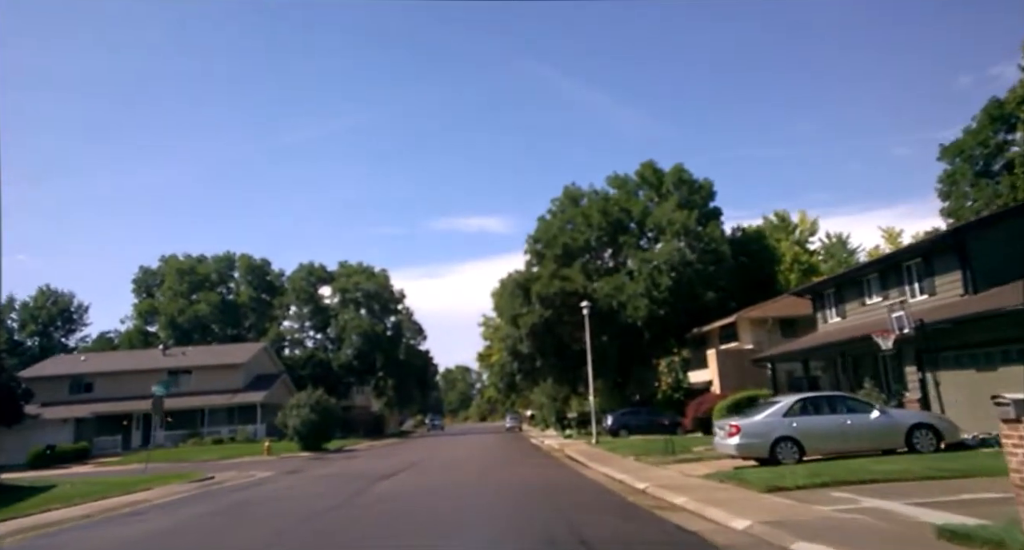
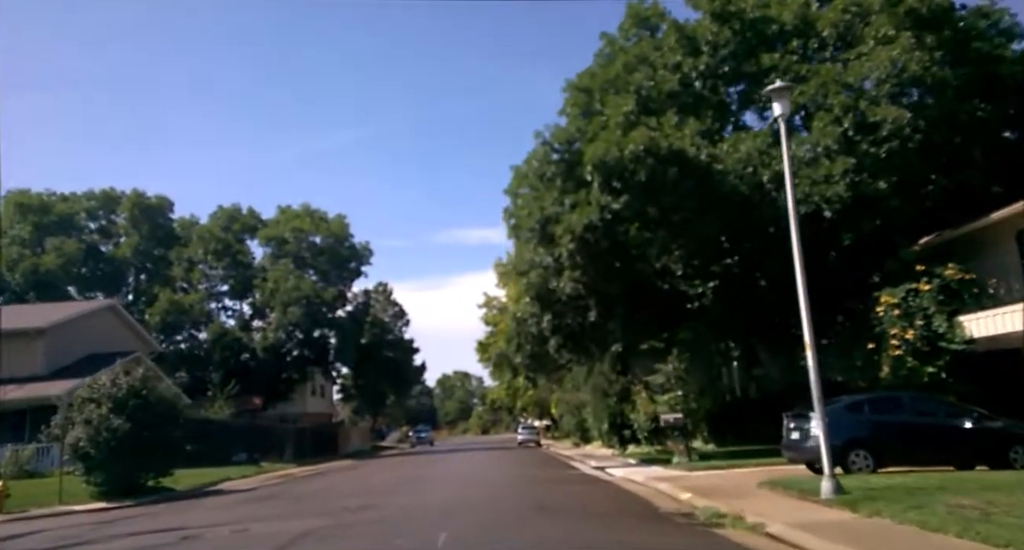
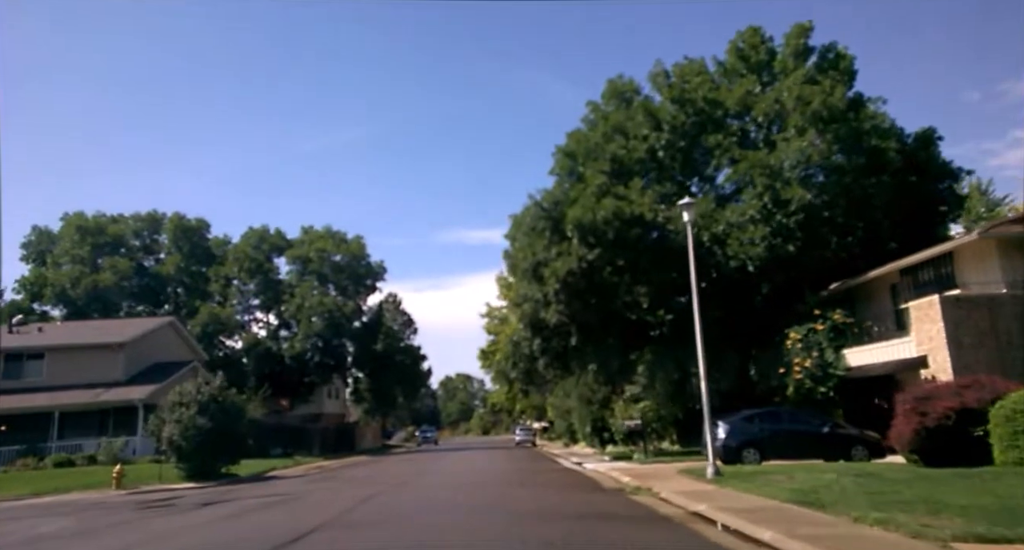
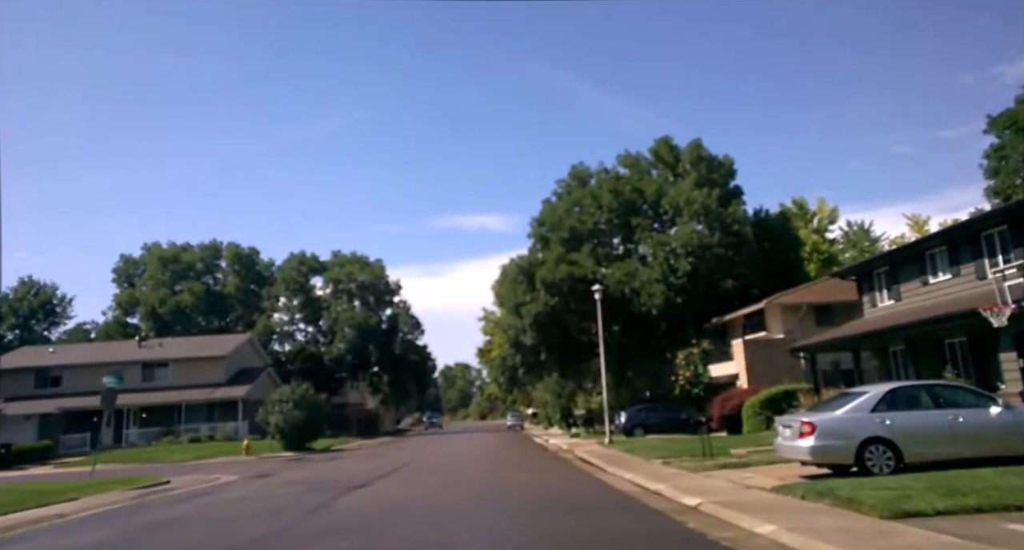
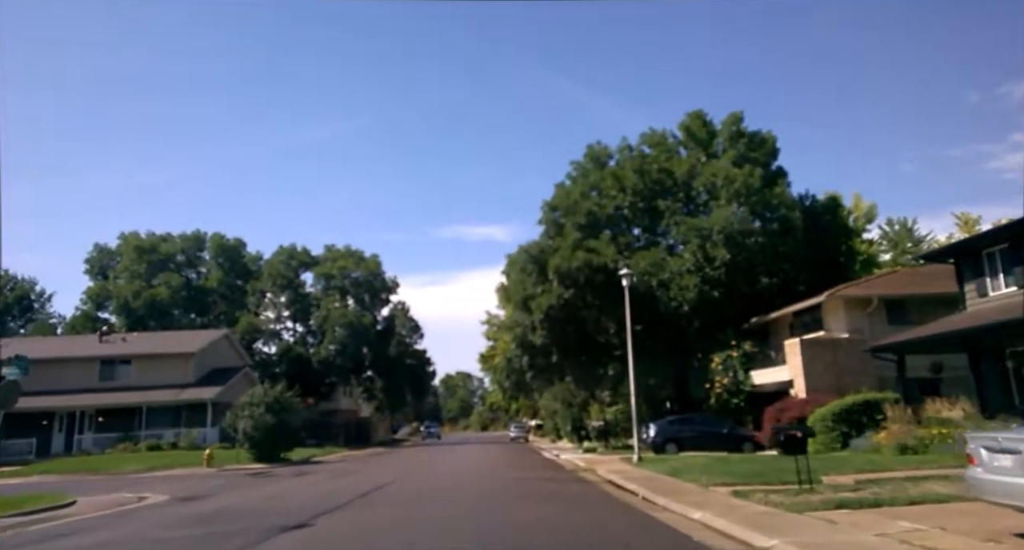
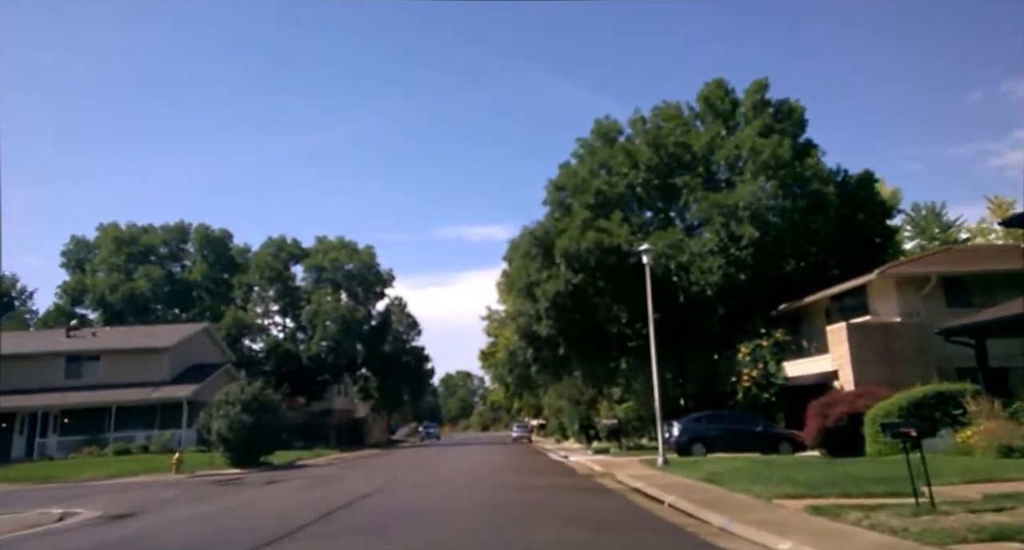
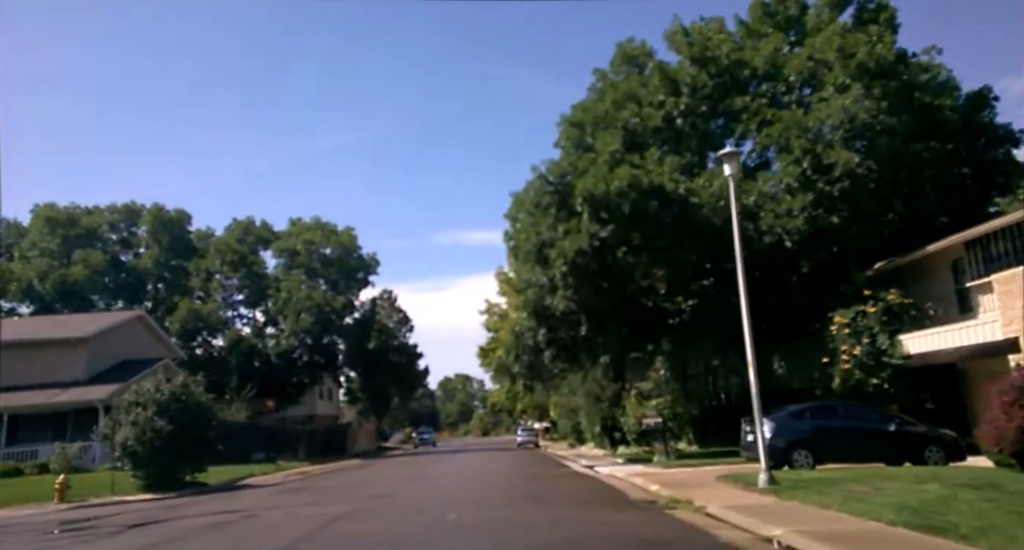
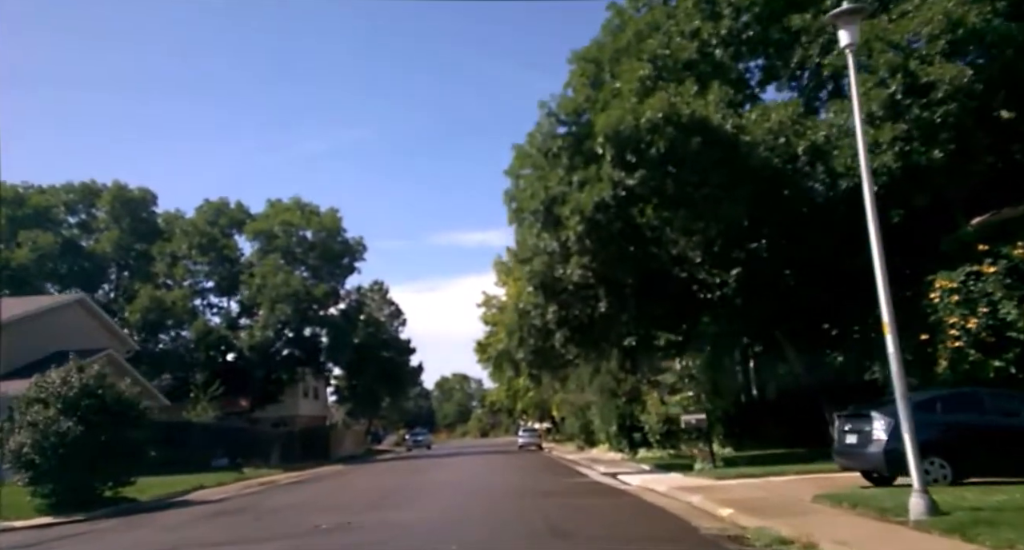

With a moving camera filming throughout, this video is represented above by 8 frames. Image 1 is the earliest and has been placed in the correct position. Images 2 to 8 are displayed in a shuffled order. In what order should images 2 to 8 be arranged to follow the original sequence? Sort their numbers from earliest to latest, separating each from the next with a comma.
4, 5, 6, 3, 7, 2, 8
